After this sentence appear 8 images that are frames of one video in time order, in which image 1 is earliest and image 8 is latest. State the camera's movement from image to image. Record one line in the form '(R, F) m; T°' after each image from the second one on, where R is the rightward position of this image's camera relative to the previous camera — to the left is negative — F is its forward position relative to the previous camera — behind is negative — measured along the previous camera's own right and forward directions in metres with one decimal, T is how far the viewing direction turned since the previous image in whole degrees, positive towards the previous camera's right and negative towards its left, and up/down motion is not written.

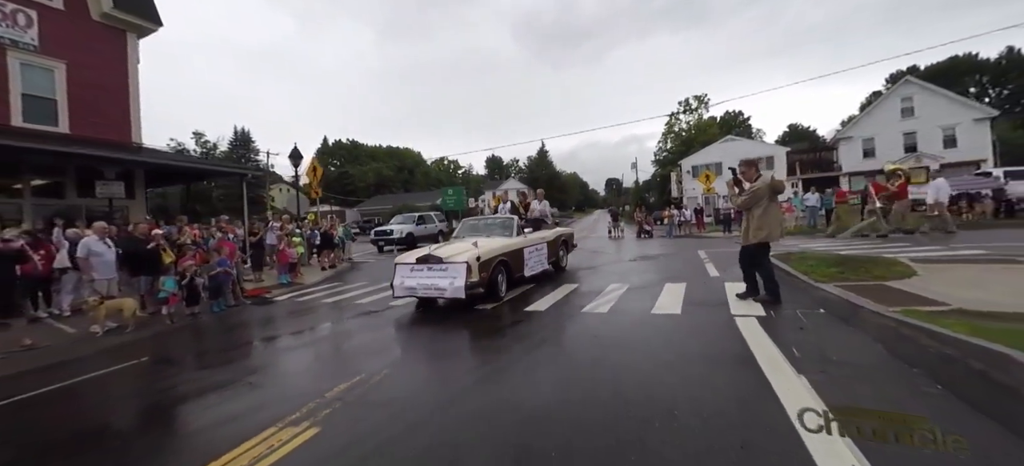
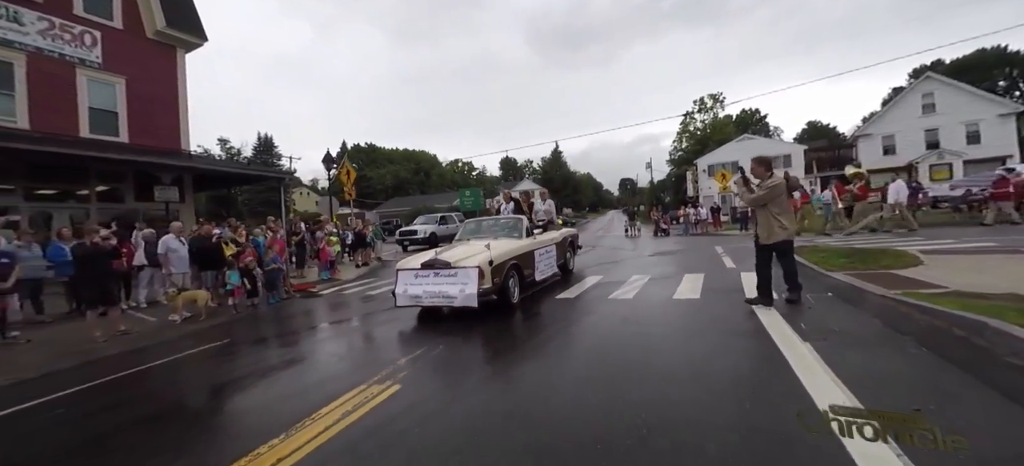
(-0.3, -0.6) m; -2°
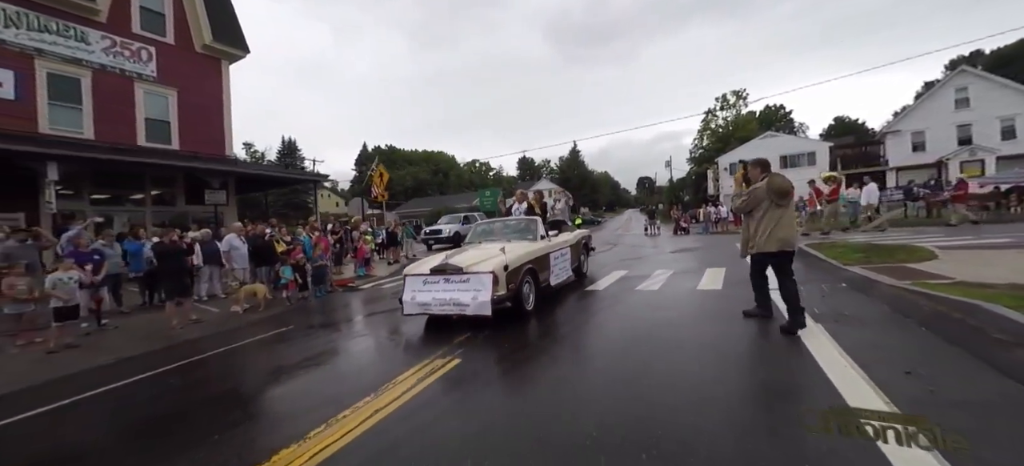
(-0.3, -0.5) m; -2°
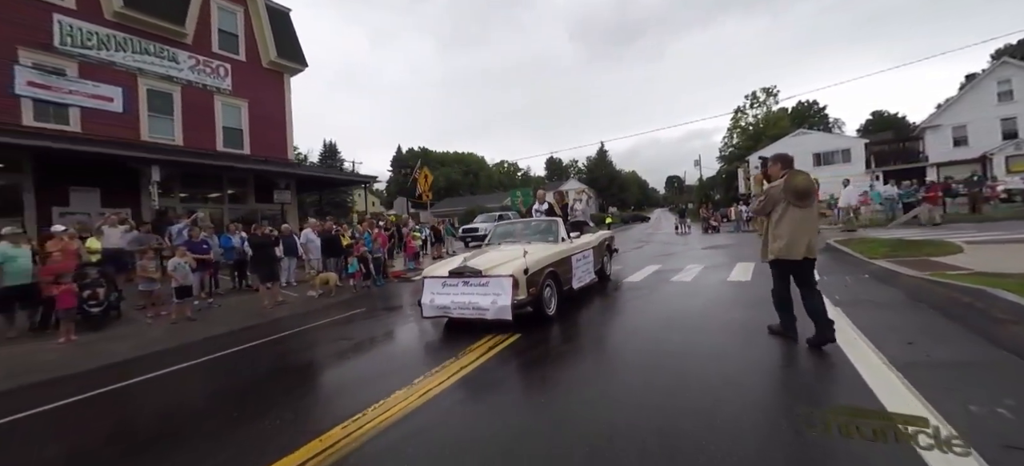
(-0.4, -0.8) m; -4°
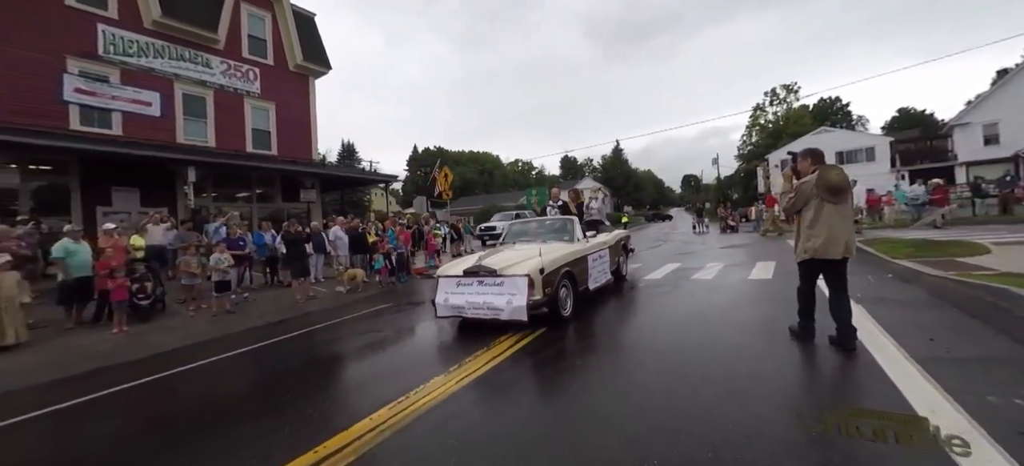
(-0.2, -0.2) m; -2°
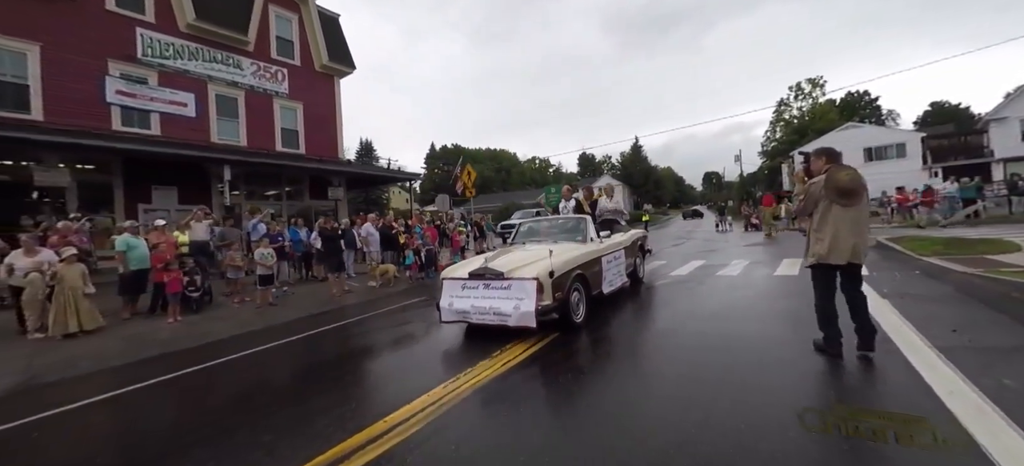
(-0.4, -0.1) m; -2°
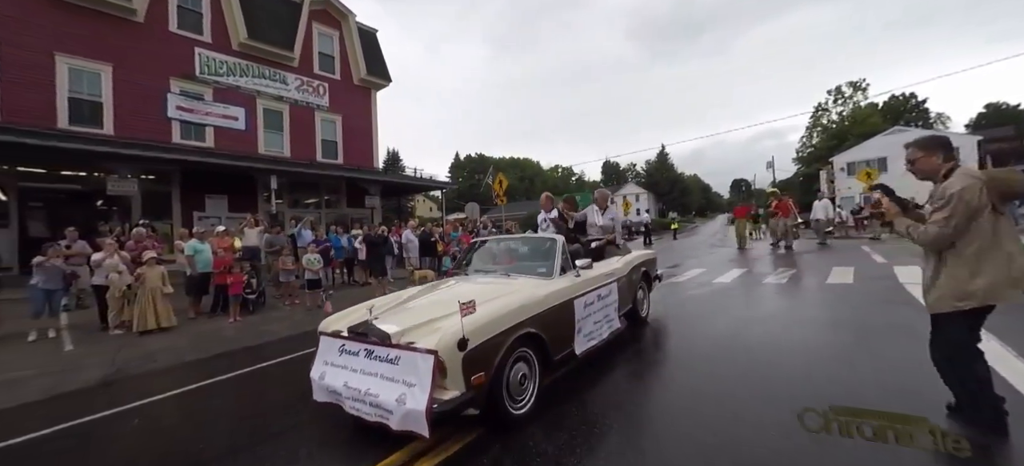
(-0.4, -0.2) m; -3°
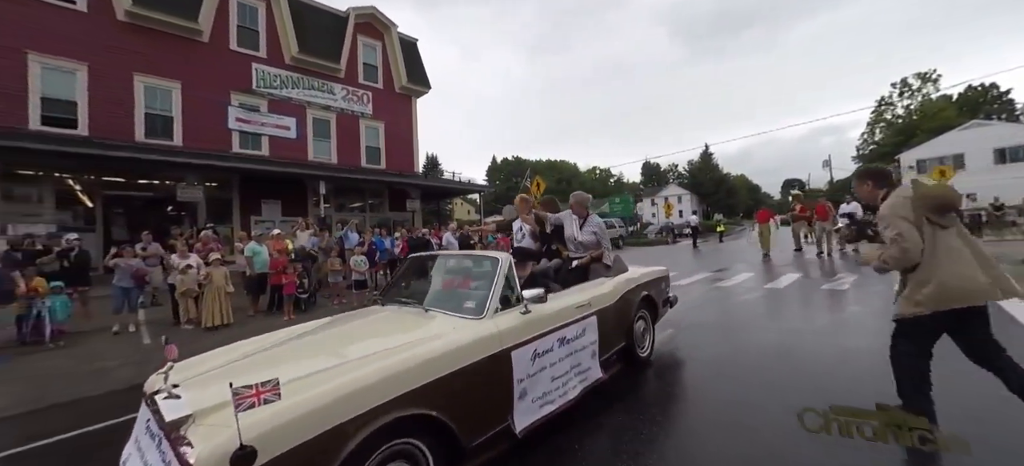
(-0.2, +0.1) m; -5°
